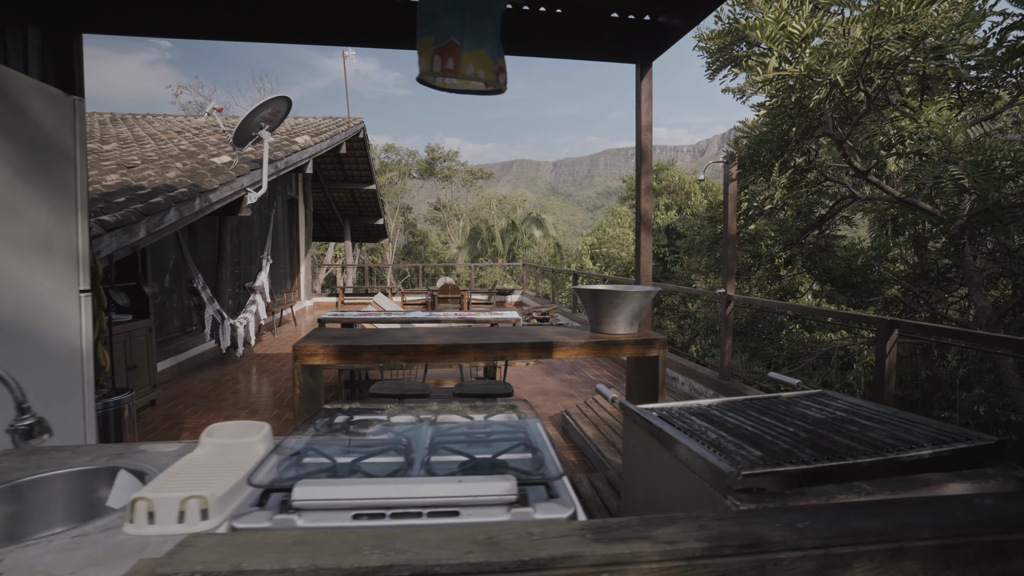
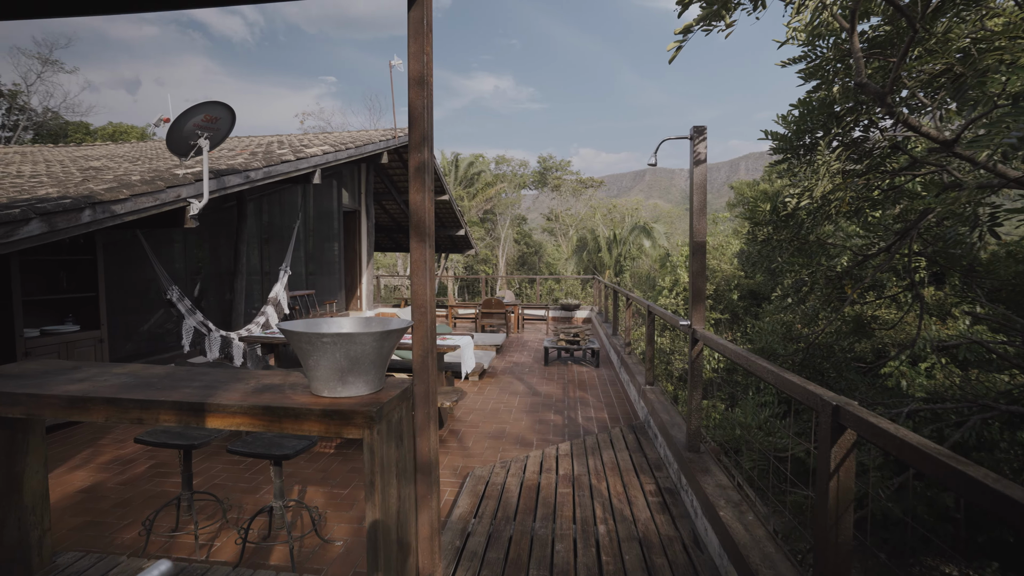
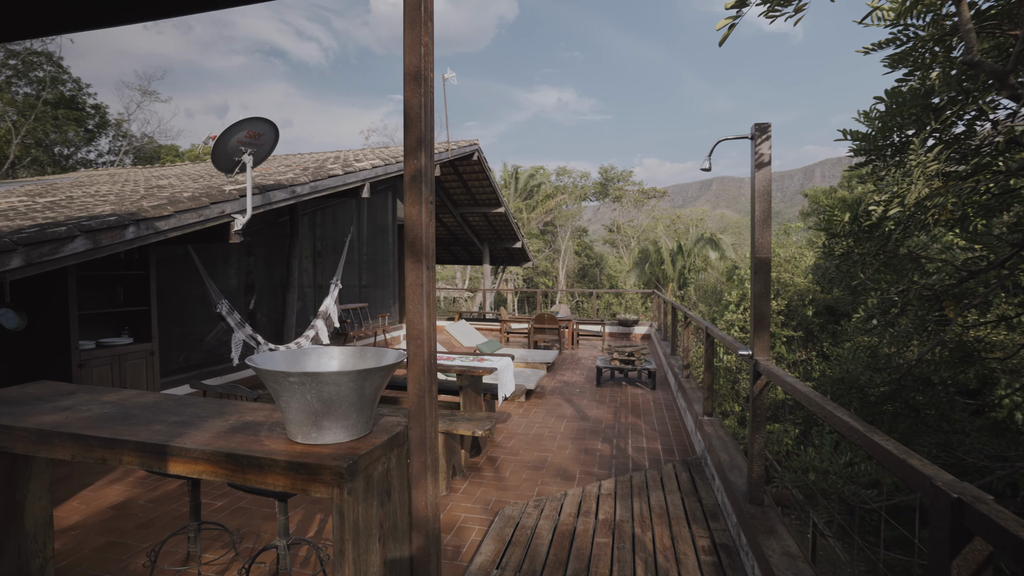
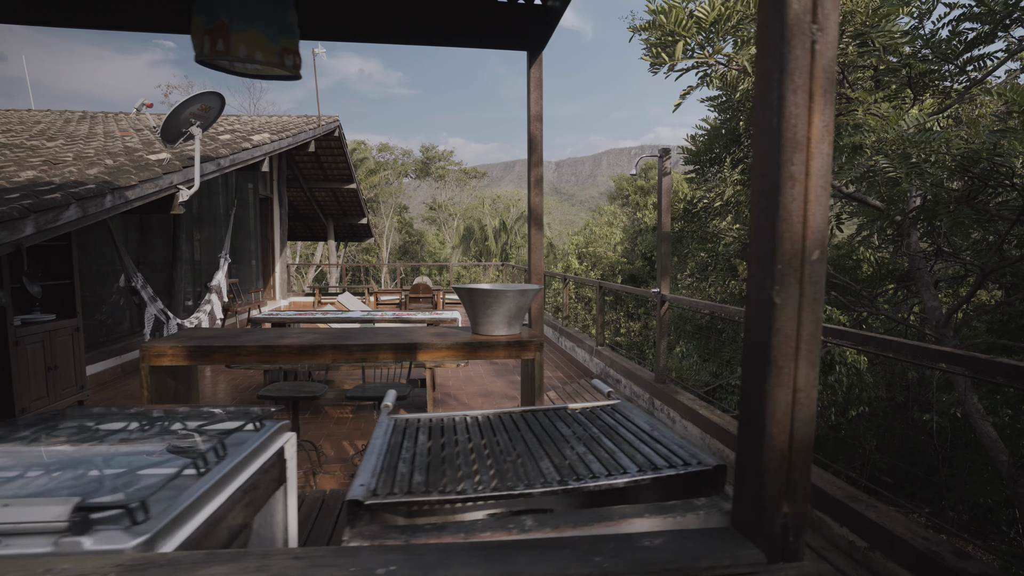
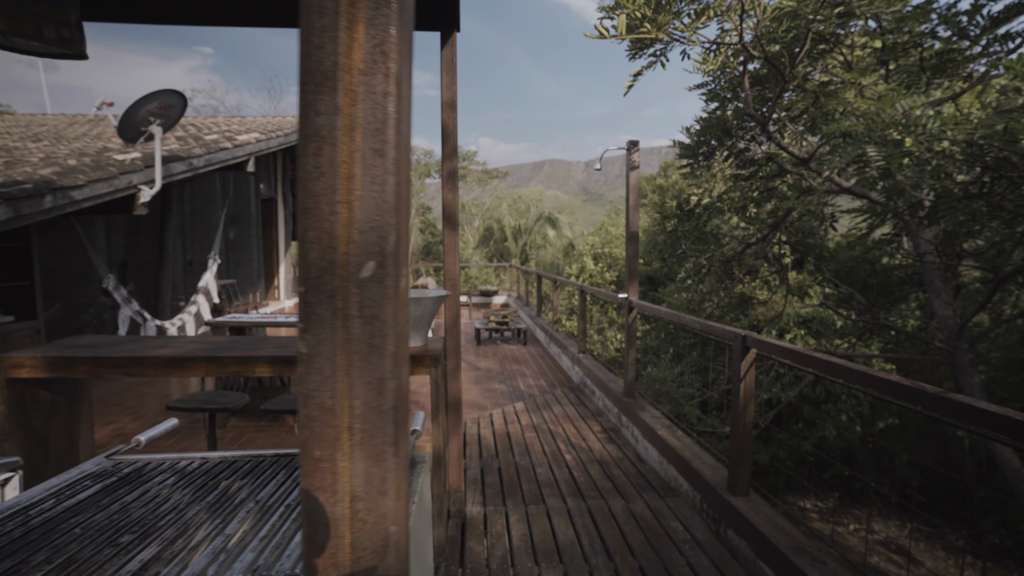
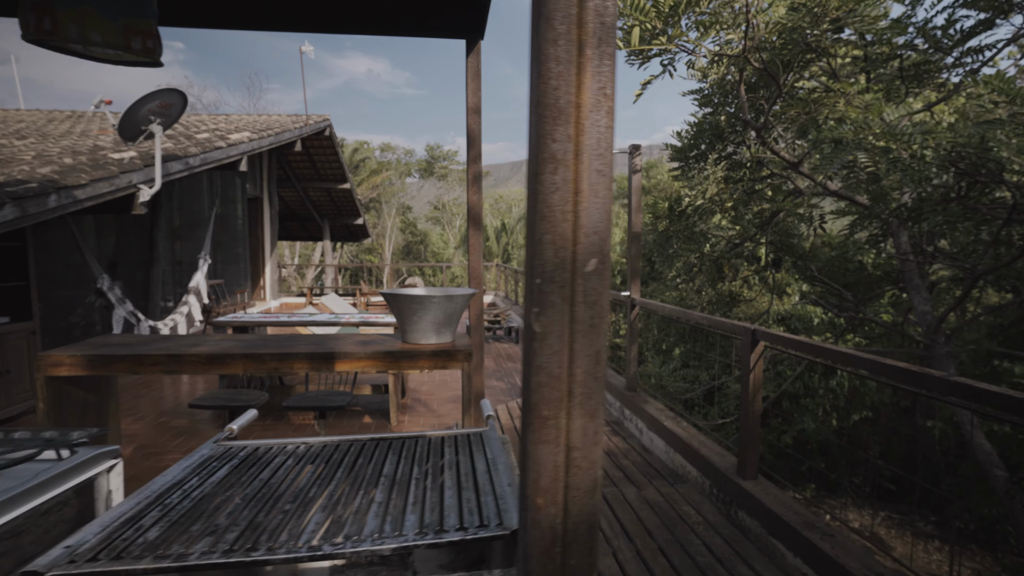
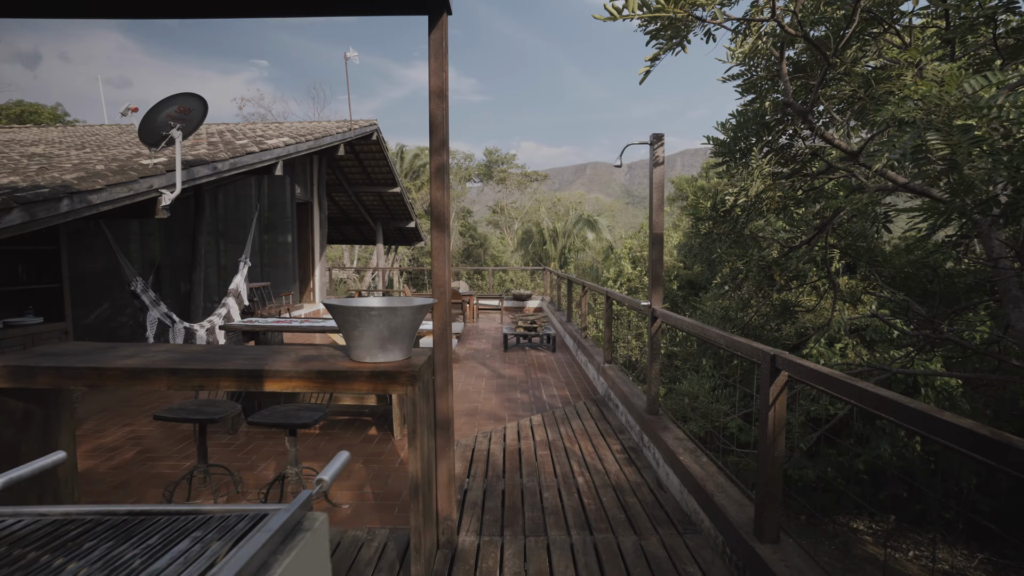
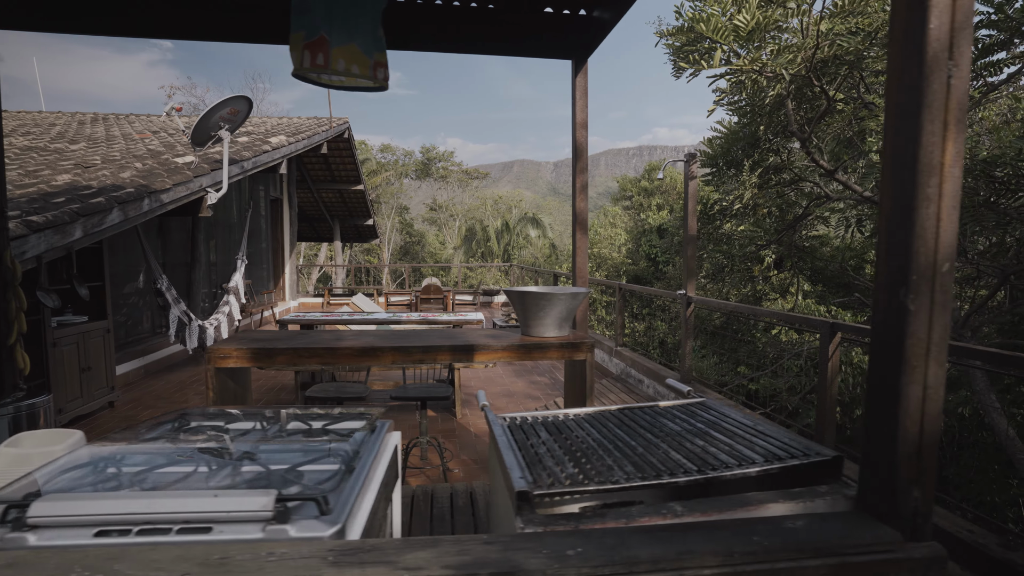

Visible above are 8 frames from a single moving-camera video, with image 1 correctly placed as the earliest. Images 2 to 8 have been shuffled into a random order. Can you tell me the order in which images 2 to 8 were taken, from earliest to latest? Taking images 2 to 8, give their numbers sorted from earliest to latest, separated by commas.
8, 4, 6, 5, 7, 2, 3
